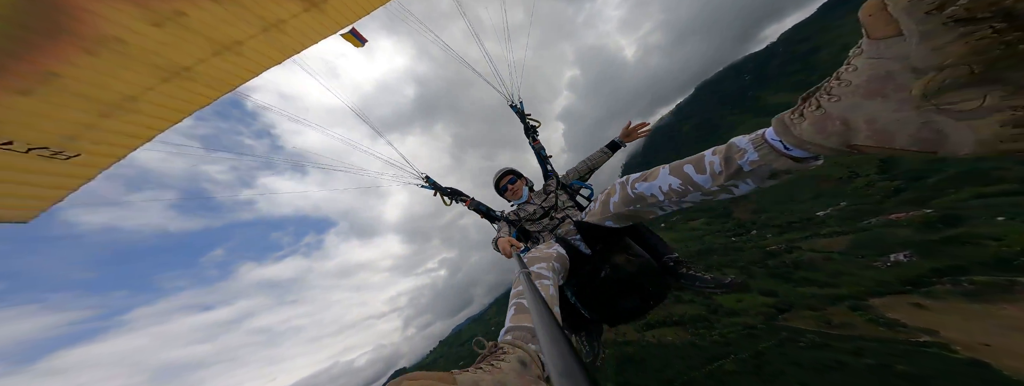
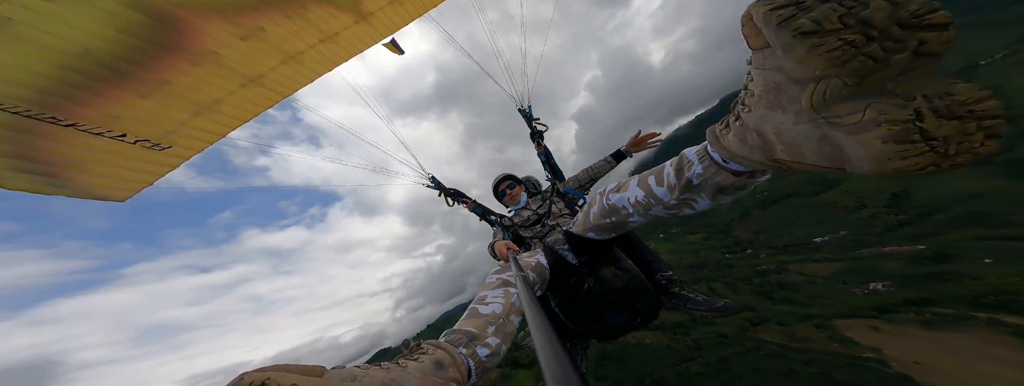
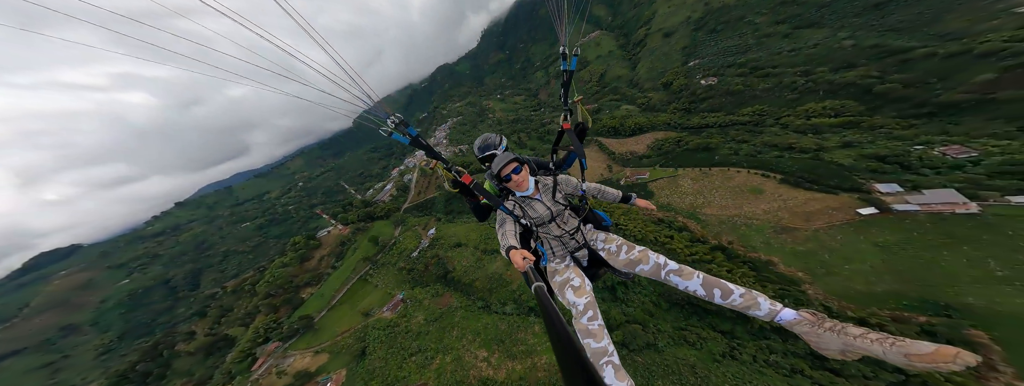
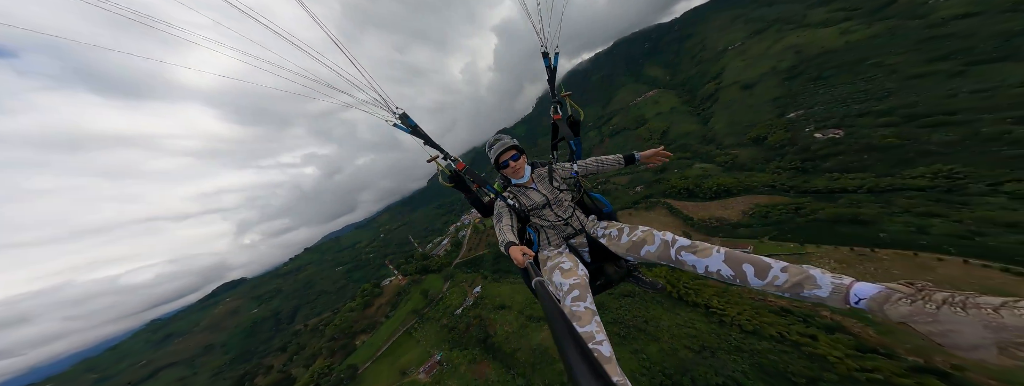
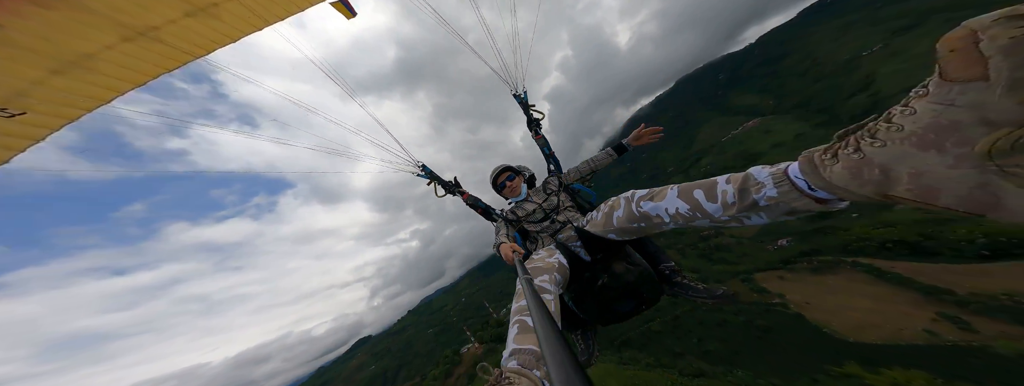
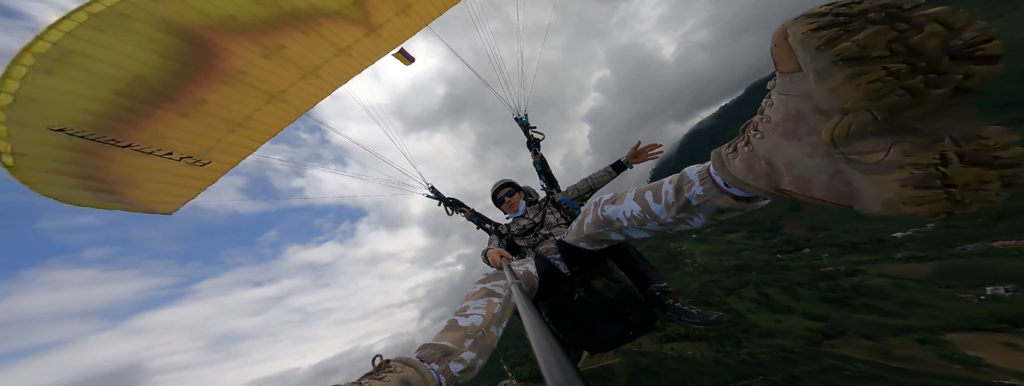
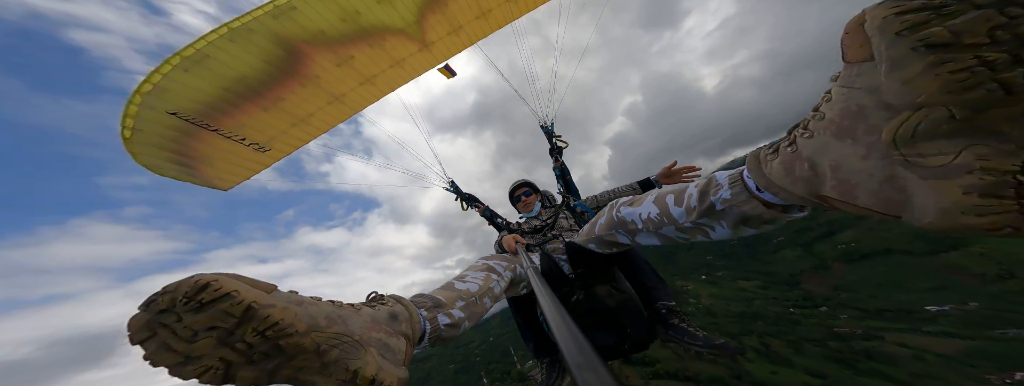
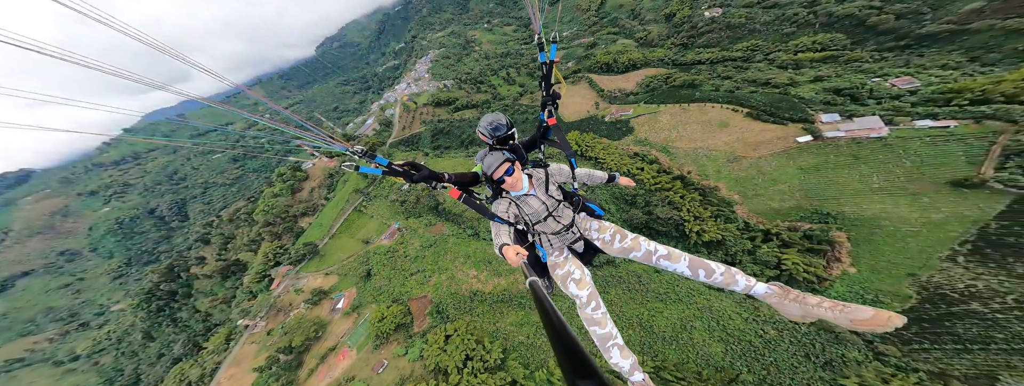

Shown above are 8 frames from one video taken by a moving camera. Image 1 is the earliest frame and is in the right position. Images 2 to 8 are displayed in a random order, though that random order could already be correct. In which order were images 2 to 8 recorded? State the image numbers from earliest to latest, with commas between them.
6, 7, 2, 5, 4, 3, 8
